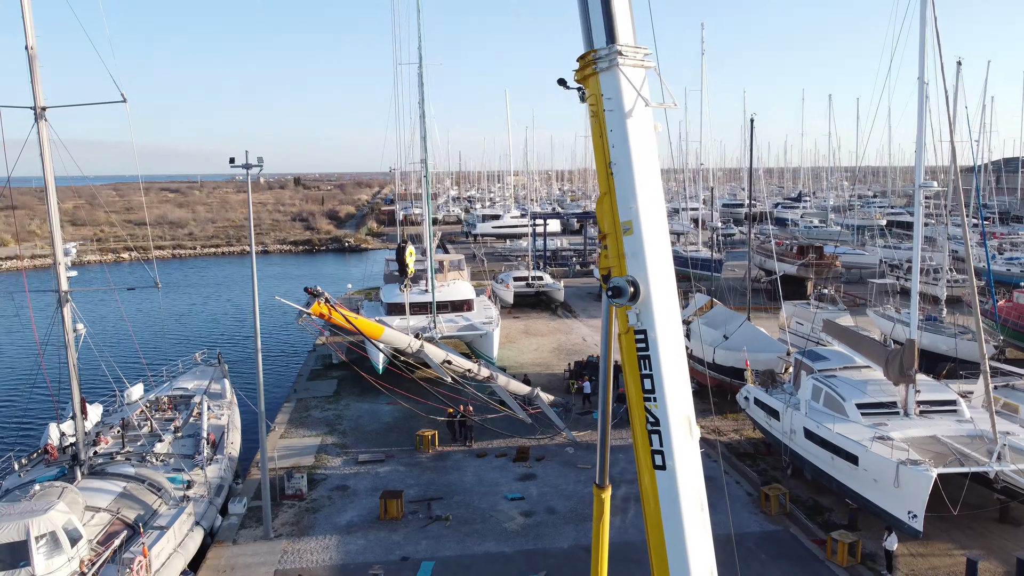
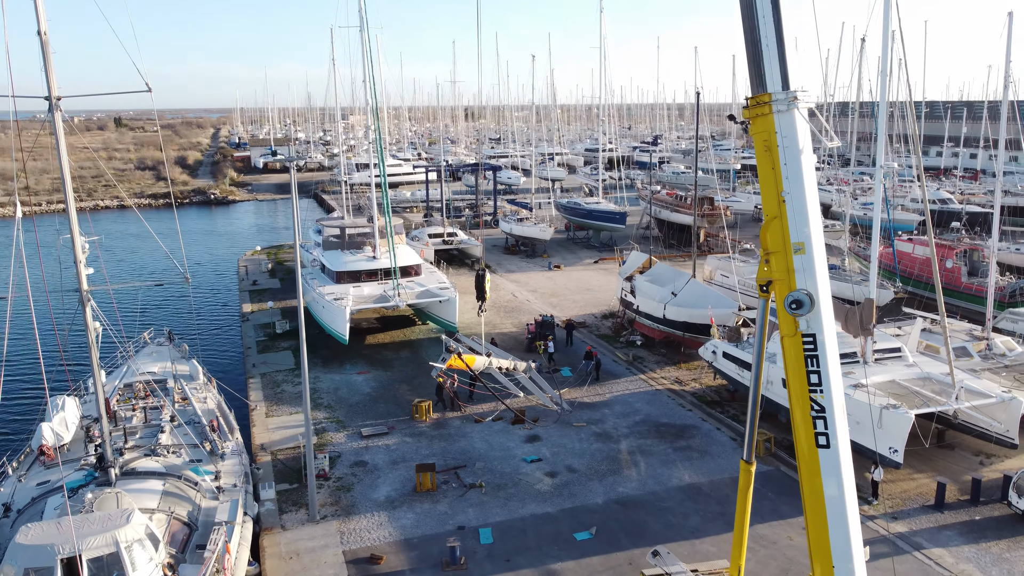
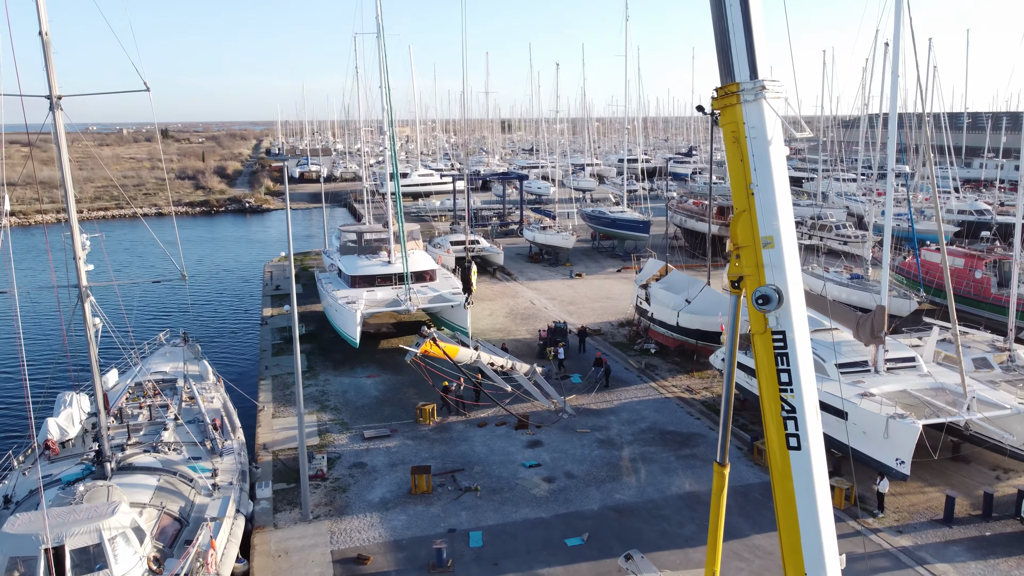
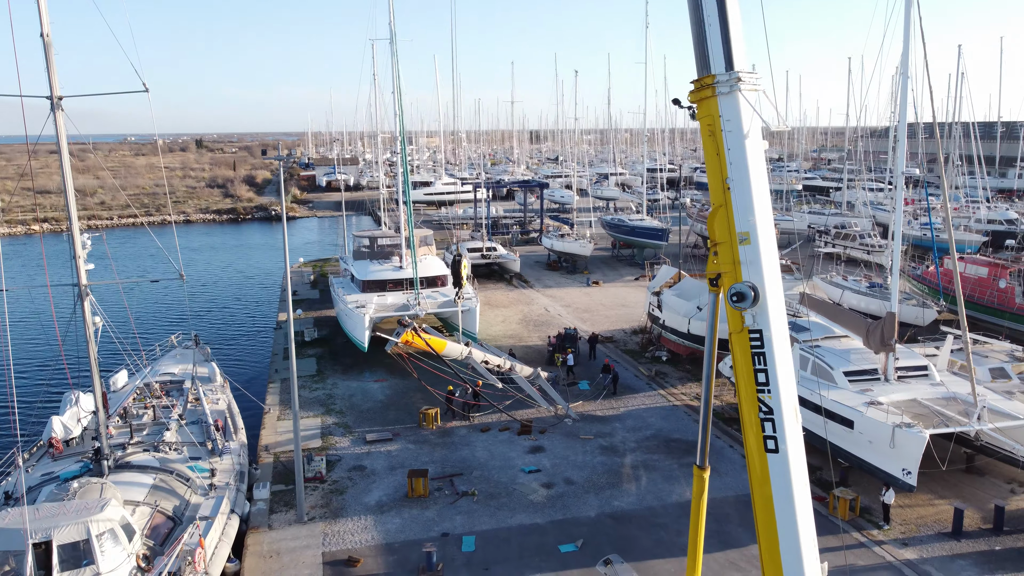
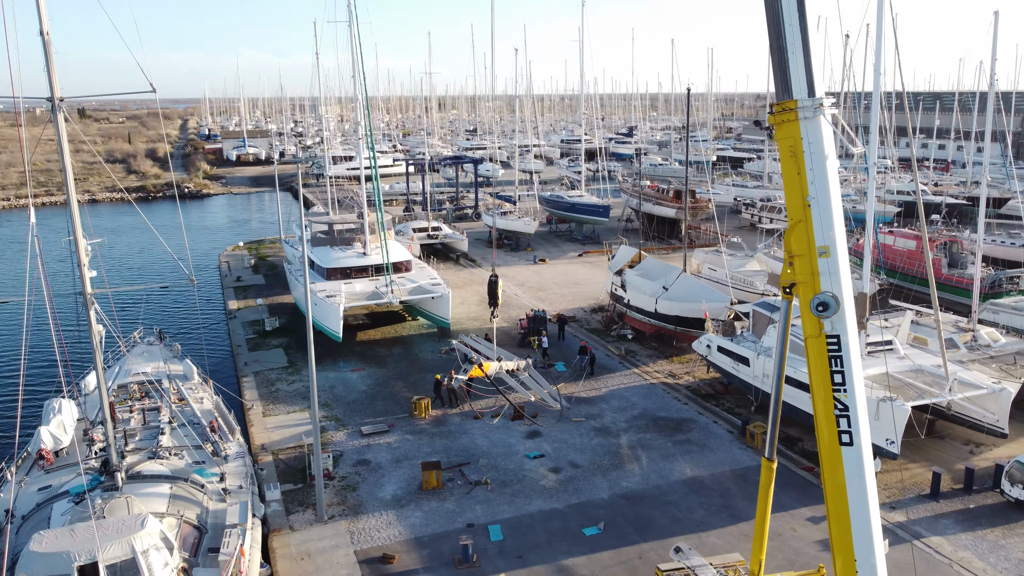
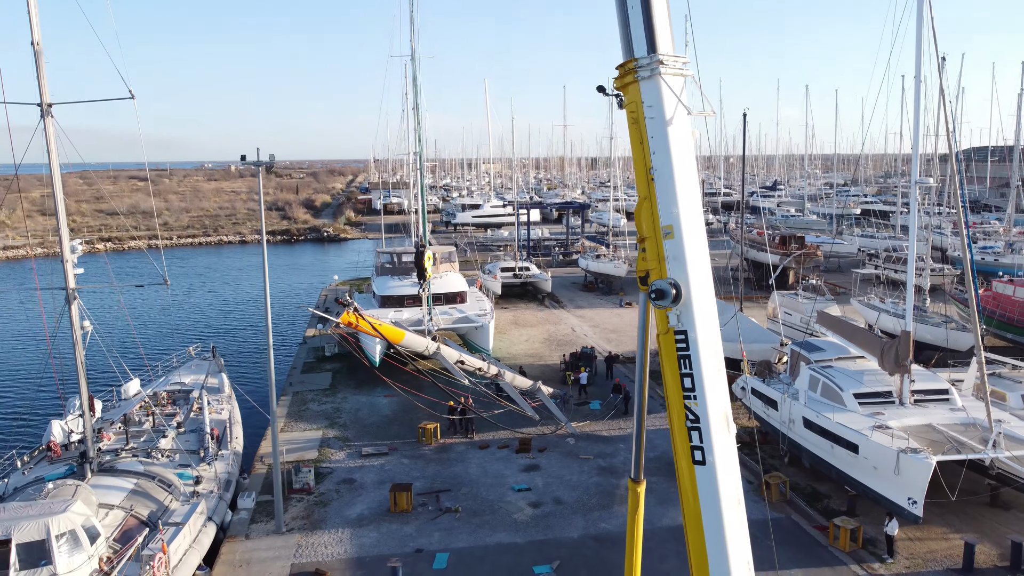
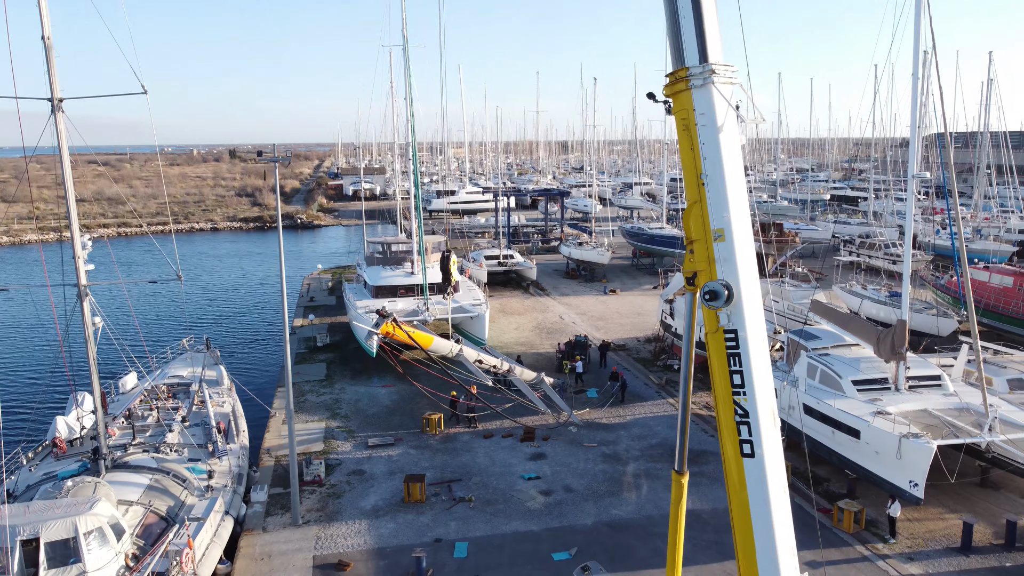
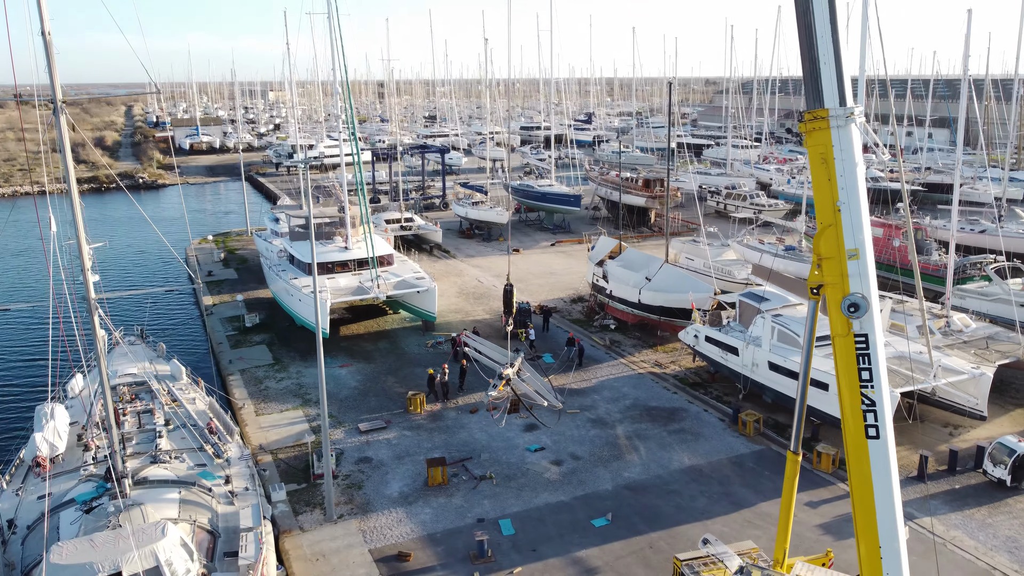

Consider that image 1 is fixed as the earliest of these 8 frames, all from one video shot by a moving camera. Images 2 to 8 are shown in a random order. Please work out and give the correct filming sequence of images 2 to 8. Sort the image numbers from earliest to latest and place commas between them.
6, 7, 4, 3, 2, 5, 8
